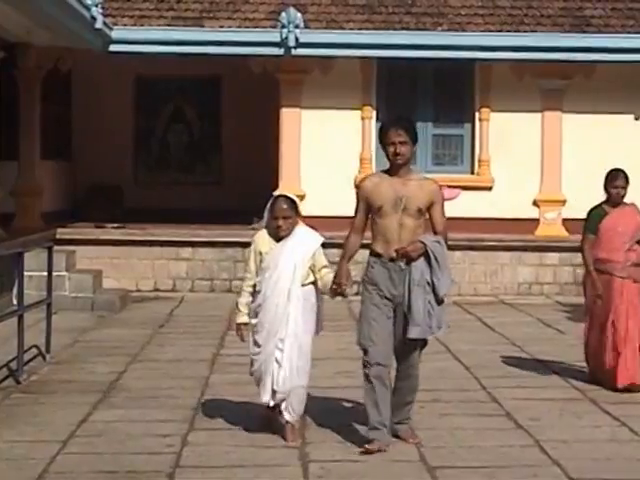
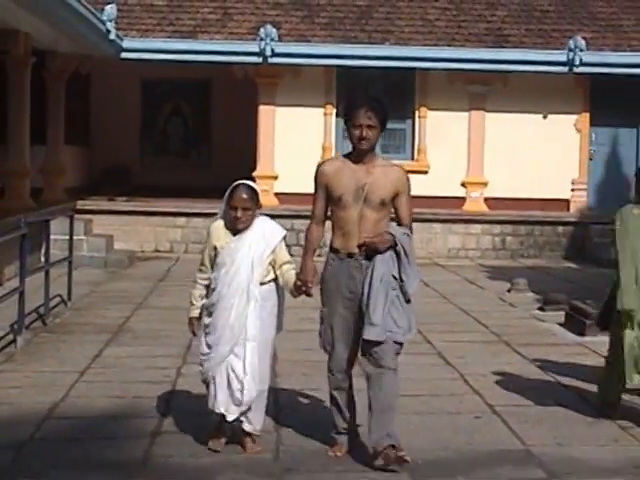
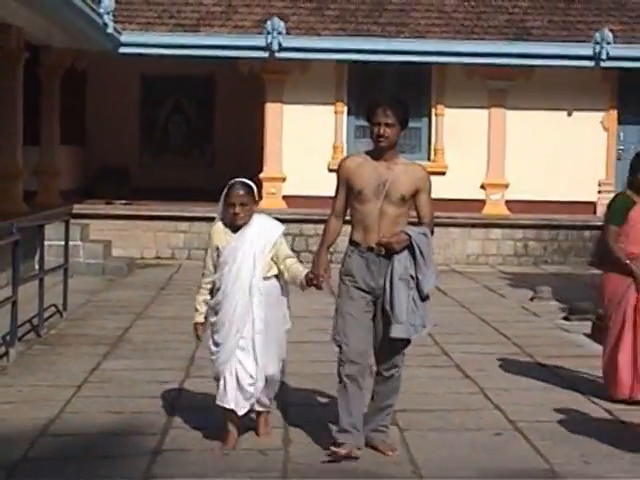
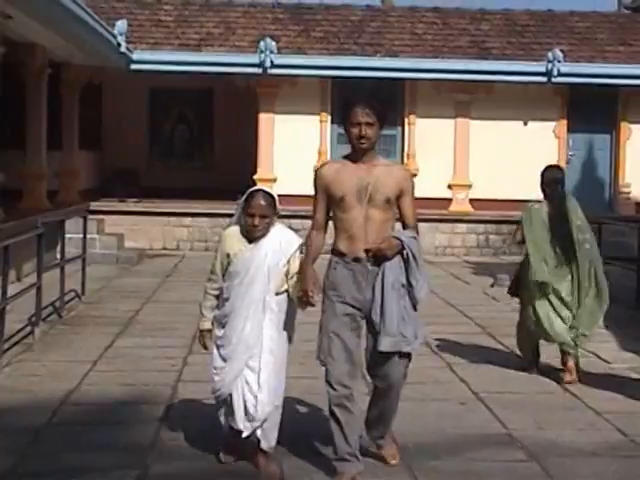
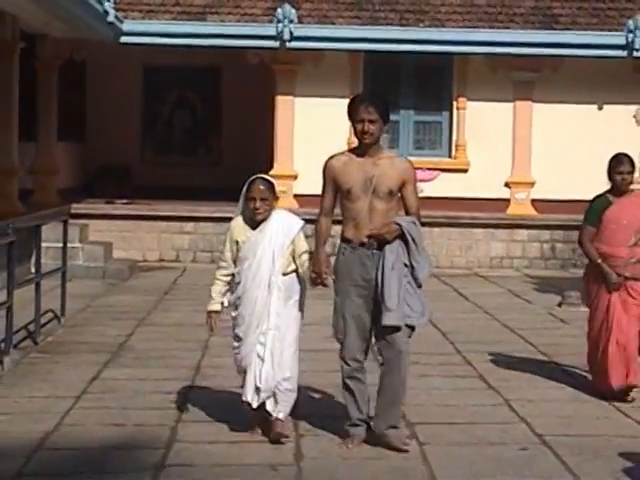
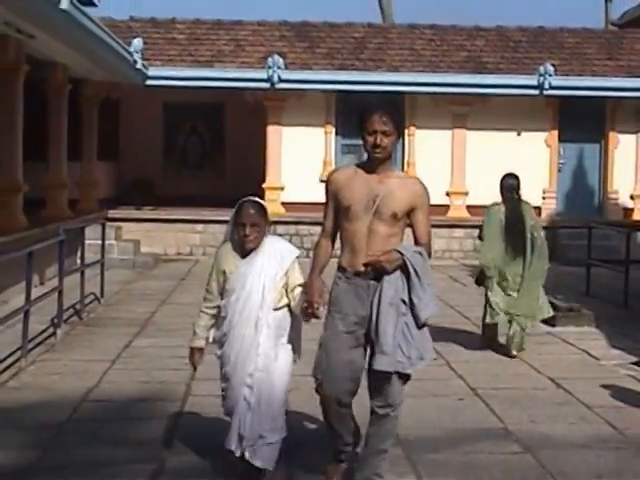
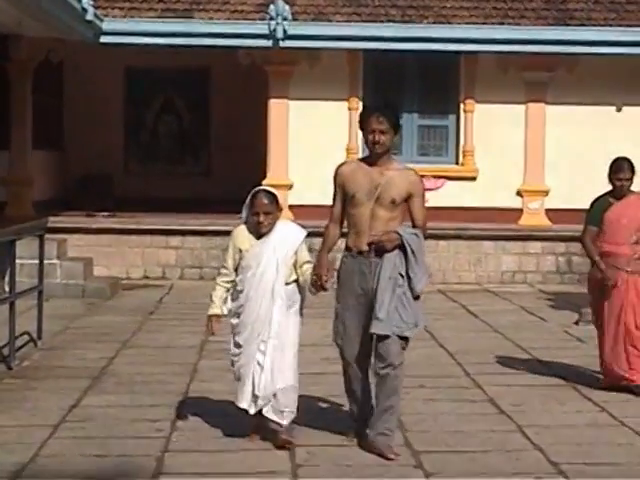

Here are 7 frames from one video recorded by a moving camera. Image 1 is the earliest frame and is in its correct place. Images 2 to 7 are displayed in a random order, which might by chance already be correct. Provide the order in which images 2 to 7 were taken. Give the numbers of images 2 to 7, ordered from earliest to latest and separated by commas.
7, 5, 3, 2, 4, 6
